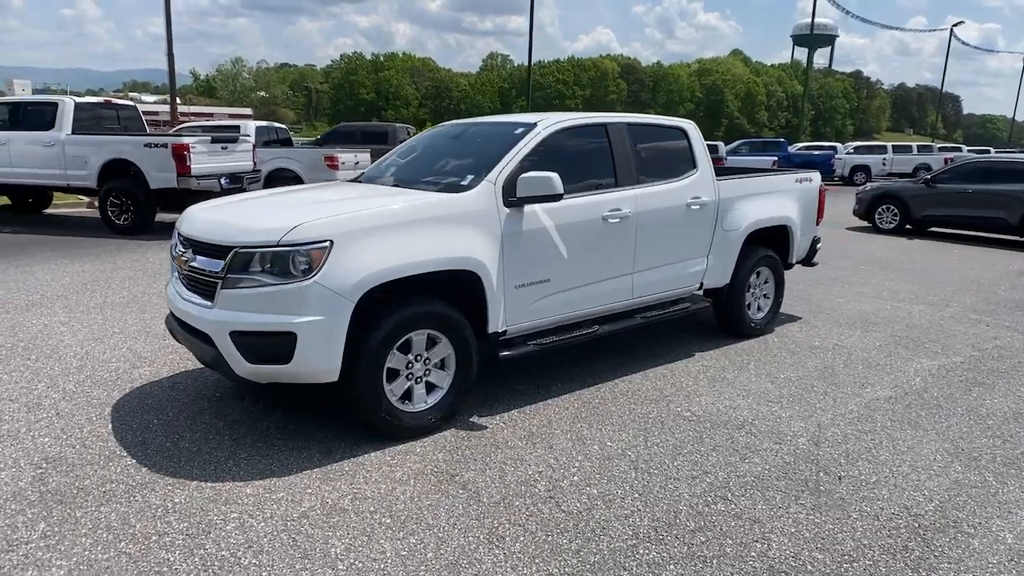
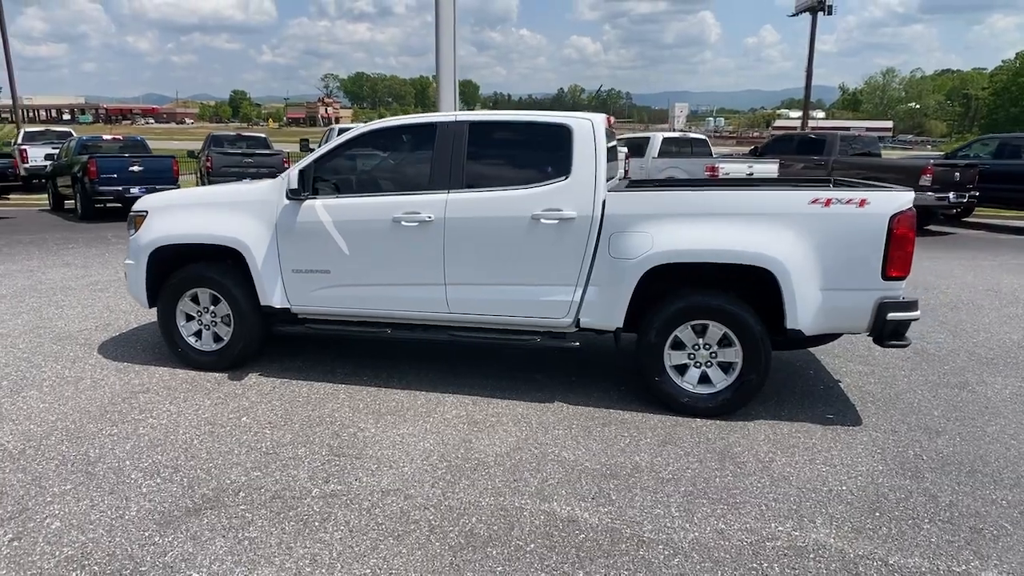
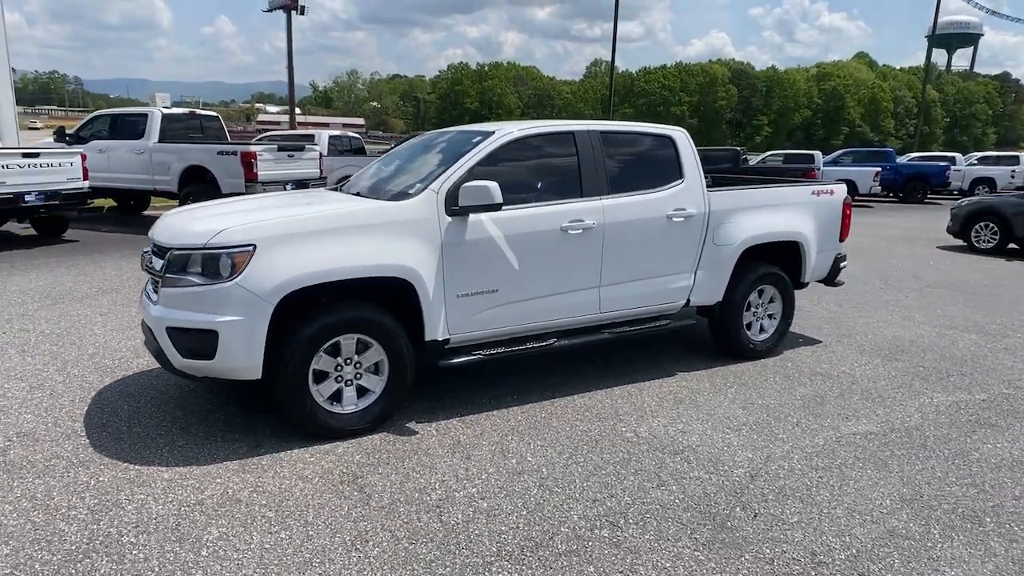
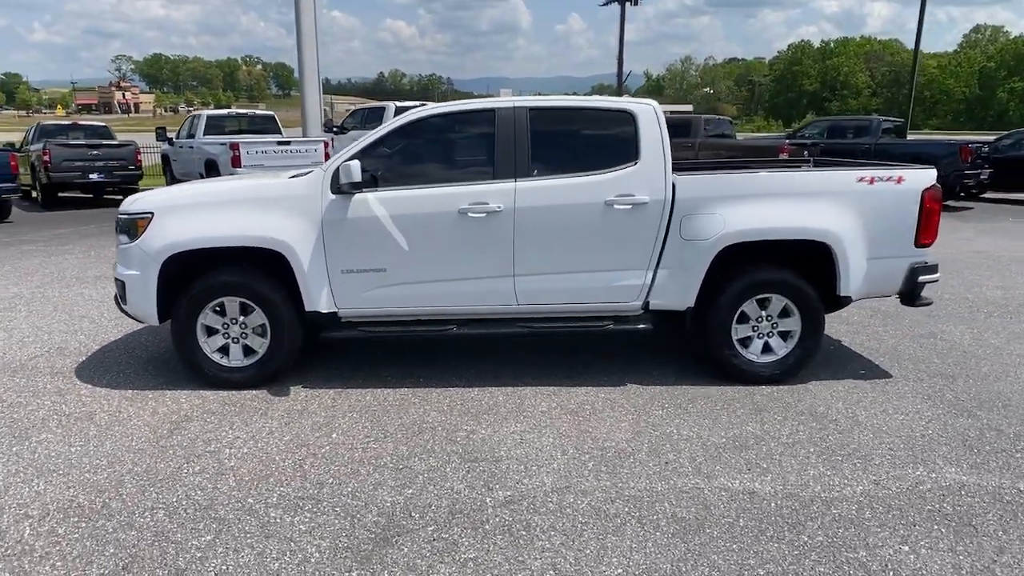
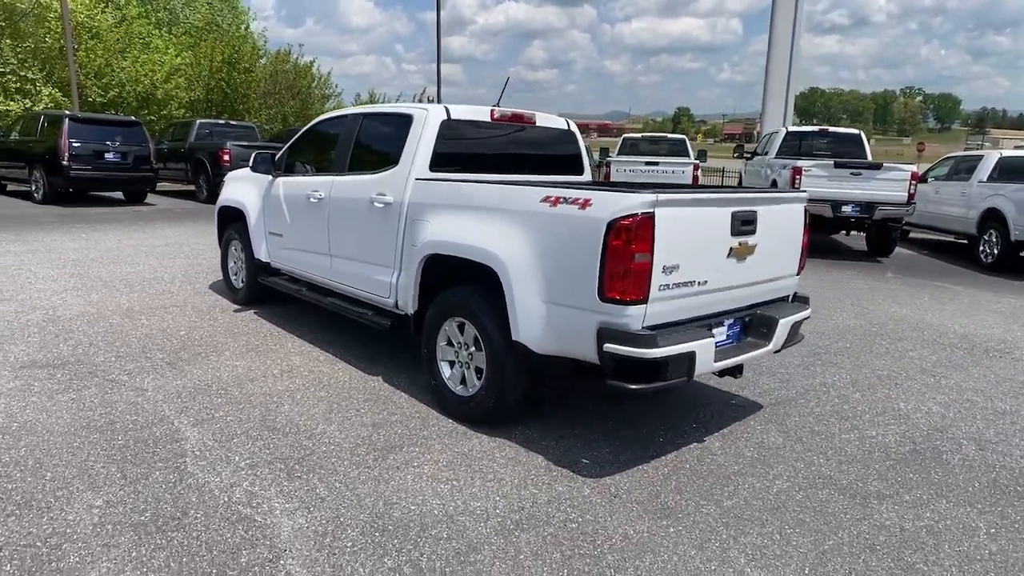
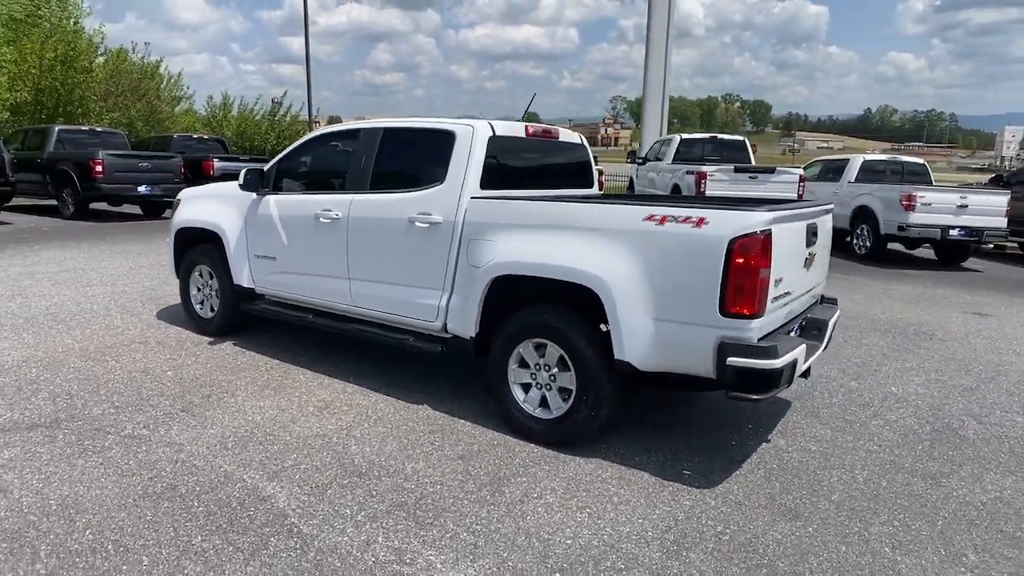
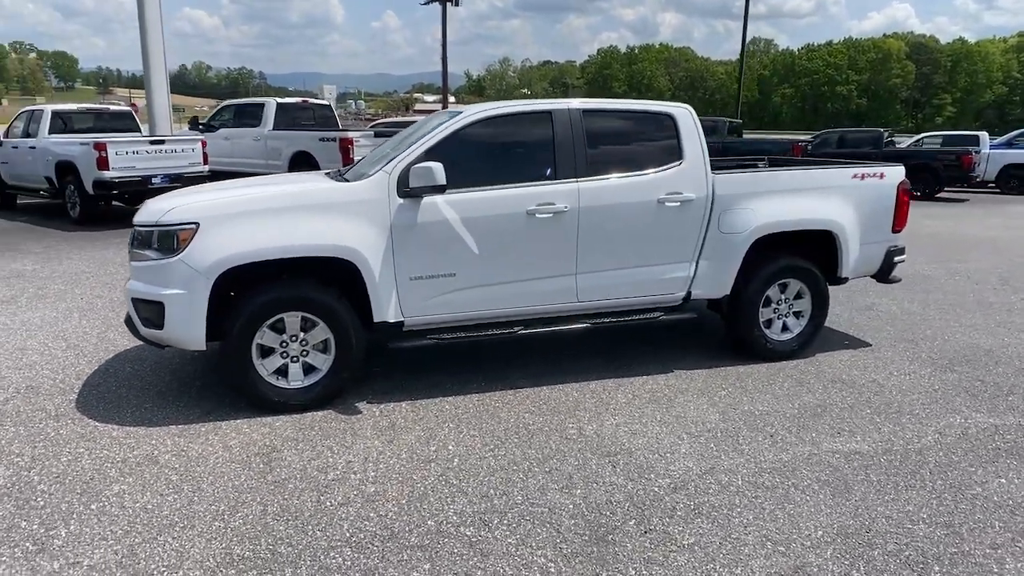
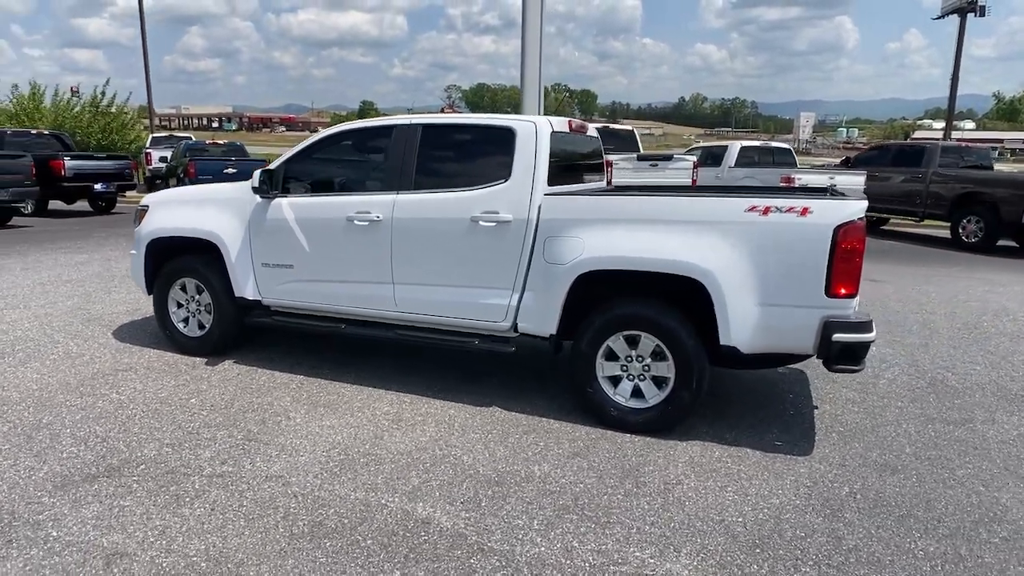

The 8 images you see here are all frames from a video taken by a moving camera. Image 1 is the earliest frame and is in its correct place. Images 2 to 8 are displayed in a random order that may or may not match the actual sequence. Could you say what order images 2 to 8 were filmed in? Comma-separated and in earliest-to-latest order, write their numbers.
3, 7, 4, 2, 8, 6, 5
